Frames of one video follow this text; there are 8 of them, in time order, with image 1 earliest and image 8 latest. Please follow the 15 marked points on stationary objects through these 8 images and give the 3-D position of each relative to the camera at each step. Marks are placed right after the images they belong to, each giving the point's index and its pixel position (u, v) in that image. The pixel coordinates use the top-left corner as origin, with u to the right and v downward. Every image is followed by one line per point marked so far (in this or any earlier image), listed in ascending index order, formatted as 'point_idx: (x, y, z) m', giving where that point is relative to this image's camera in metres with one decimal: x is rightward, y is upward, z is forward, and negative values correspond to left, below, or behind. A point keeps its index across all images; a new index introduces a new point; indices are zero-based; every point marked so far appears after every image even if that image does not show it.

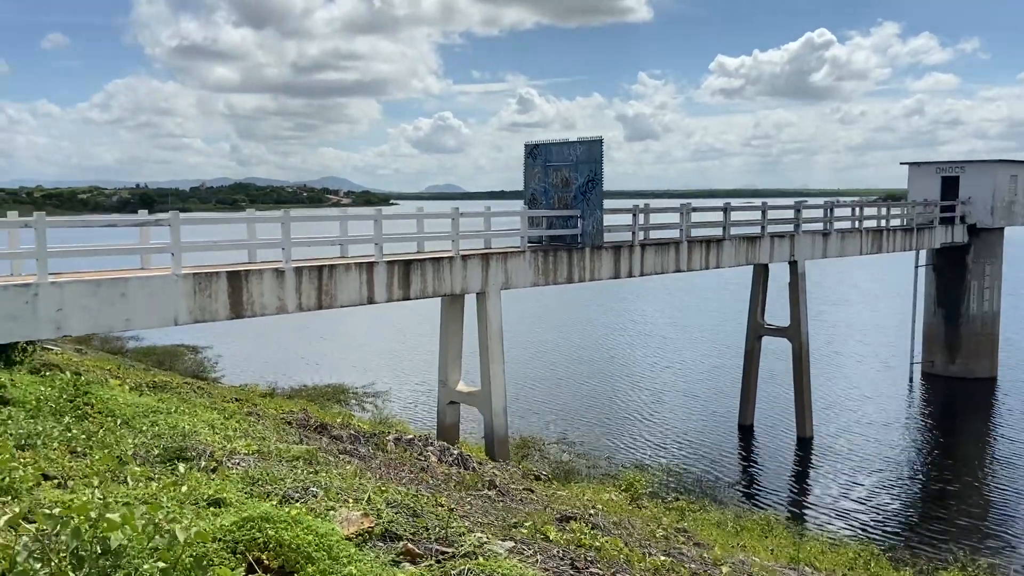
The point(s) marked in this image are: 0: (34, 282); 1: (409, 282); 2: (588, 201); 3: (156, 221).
0: (-7.4, +0.1, +11.9) m
1: (-2.1, +0.1, +15.9) m
2: (+1.8, +2.1, +18.5) m
3: (-6.1, +1.1, +13.1) m
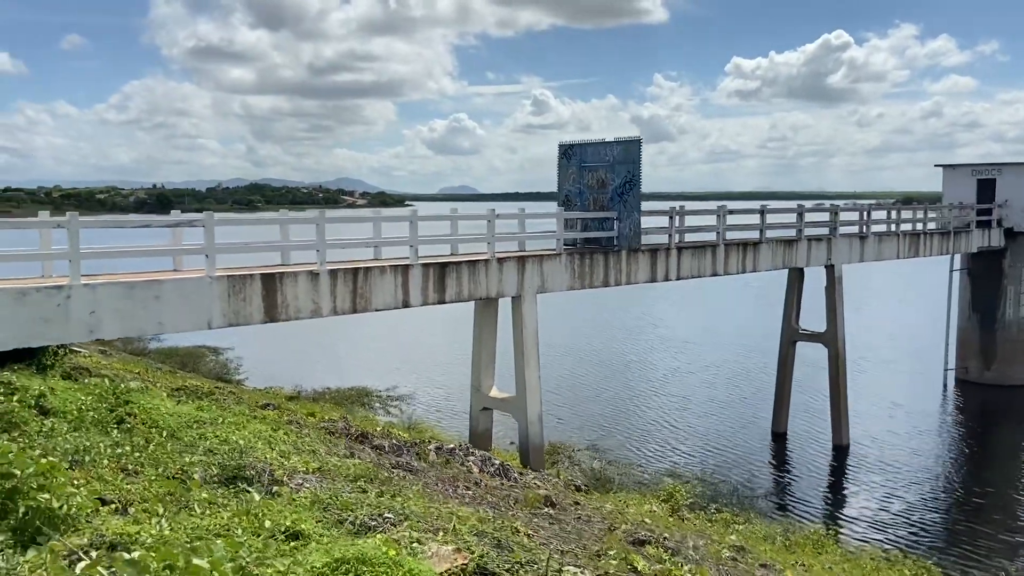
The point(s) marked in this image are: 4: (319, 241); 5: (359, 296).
0: (-6.7, 0.0, +11.5) m
1: (-1.4, 0.0, +15.5) m
2: (+2.6, +2.0, +18.0) m
3: (-5.3, +1.1, +12.8) m
4: (-3.5, +0.9, +14.0) m
5: (-2.9, -0.2, +14.4) m
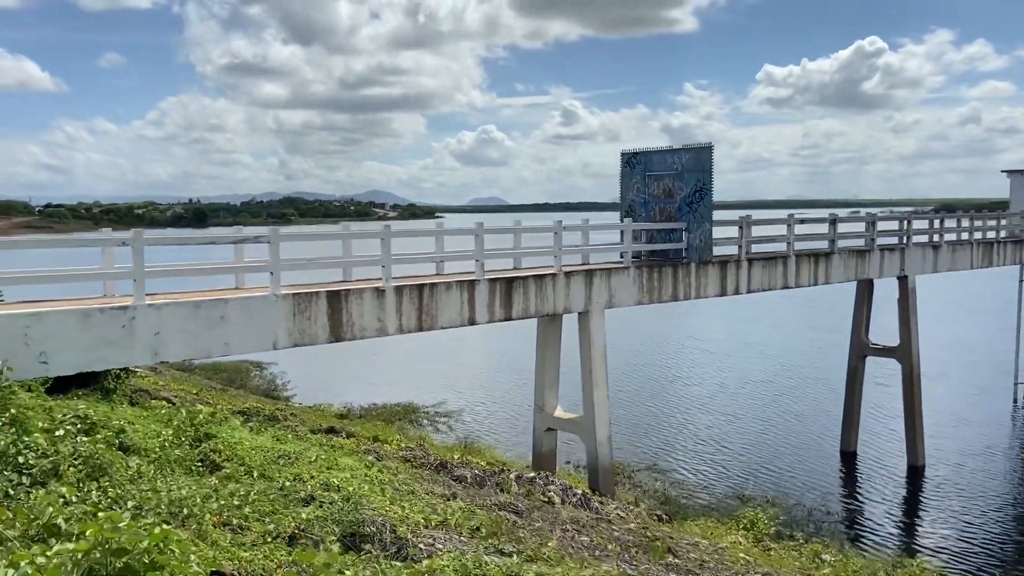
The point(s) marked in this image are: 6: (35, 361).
0: (-5.5, -0.2, +11.0) m
1: (0.0, -0.3, +14.8) m
2: (+4.1, +1.7, +17.2) m
3: (-4.1, +0.8, +12.2) m
4: (-2.2, +0.6, +13.4) m
5: (-1.6, -0.5, +13.7) m
6: (-6.4, -1.0, +10.3) m
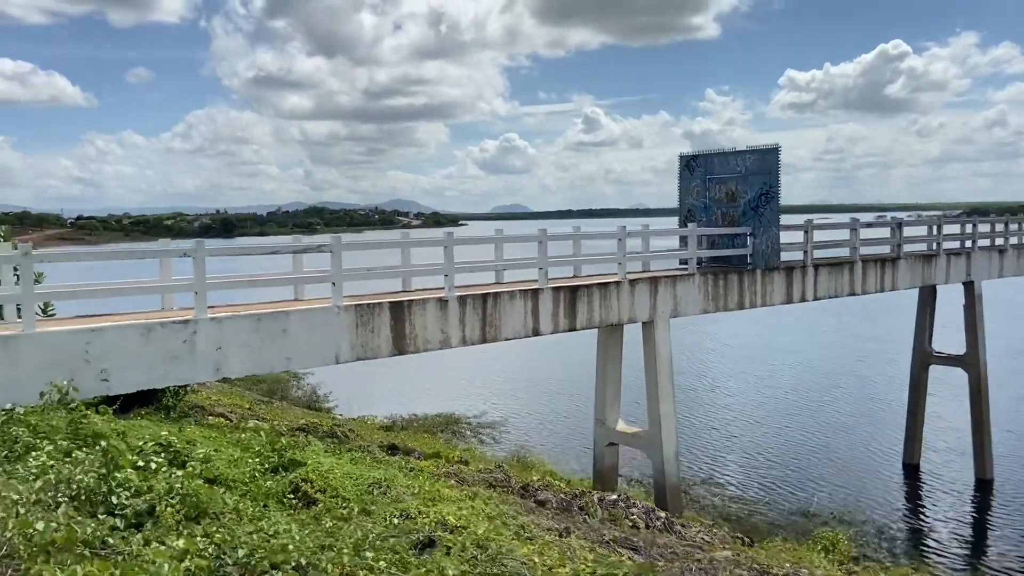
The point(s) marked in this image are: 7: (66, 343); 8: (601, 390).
0: (-4.4, -0.4, +10.5) m
1: (+1.2, -0.4, +14.1) m
2: (+5.3, +1.5, +16.4) m
3: (-3.0, +0.6, +11.7) m
4: (-1.1, +0.4, +12.8) m
5: (-0.4, -0.6, +13.1) m
6: (-5.3, -1.2, +9.8) m
7: (-5.6, -0.7, +9.6) m
8: (+1.9, -2.2, +16.2) m
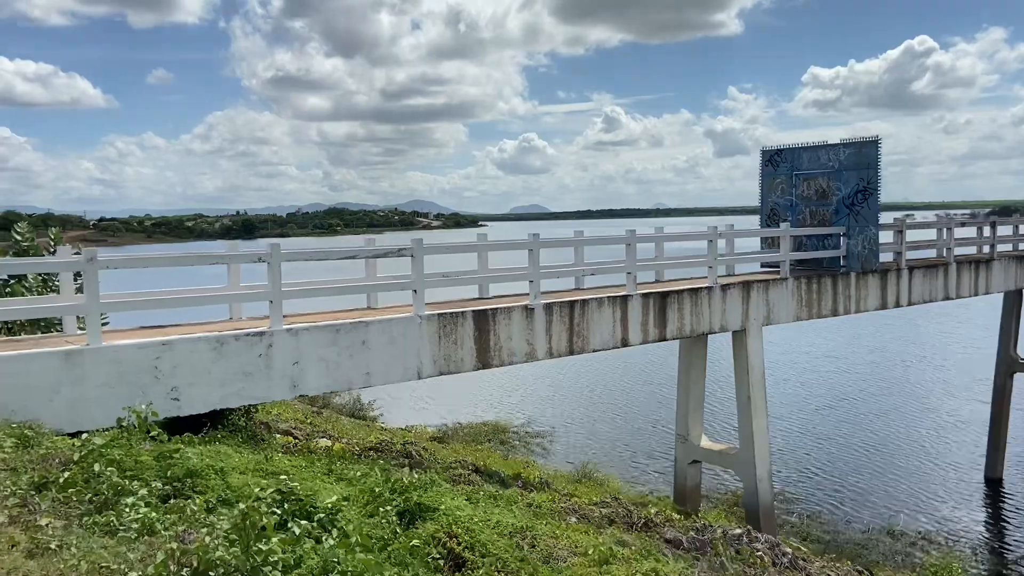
0: (-3.0, -0.5, +9.5) m
1: (+2.6, -0.5, +13.0) m
2: (+6.8, +1.4, +15.2) m
3: (-1.6, +0.5, +10.6) m
4: (+0.3, +0.3, +11.7) m
5: (+1.0, -0.7, +12.0) m
6: (-4.0, -1.3, +8.8) m
7: (-4.2, -0.8, +8.6) m
8: (+3.4, -2.3, +15.1) m
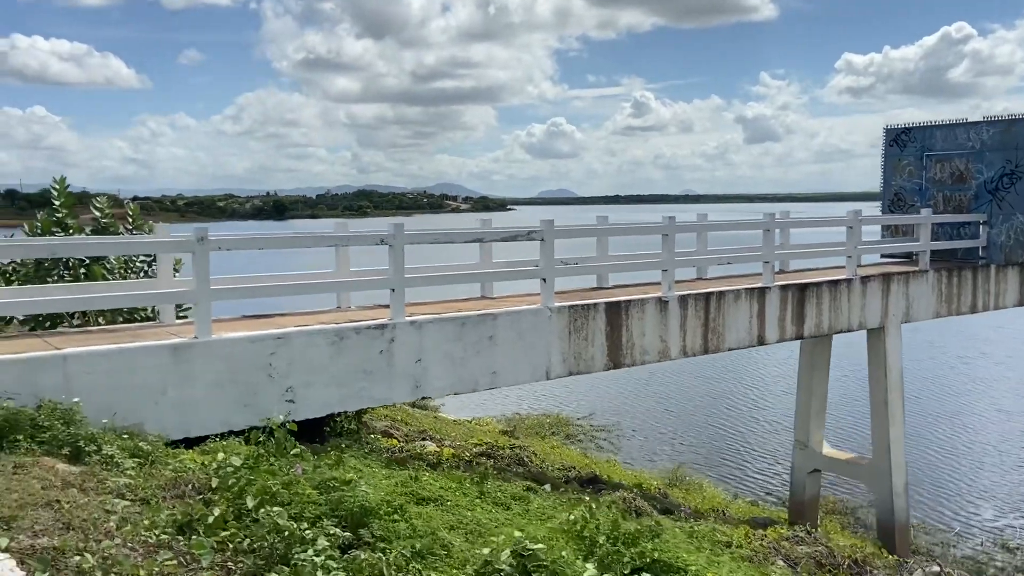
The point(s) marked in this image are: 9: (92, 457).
0: (-1.3, -0.4, +8.3) m
1: (+4.4, -0.4, +11.6) m
2: (+8.7, +1.5, +13.6) m
3: (+0.2, +0.7, +9.3) m
4: (+2.1, +0.4, +10.4) m
5: (+2.8, -0.6, +10.6) m
6: (-2.3, -1.1, +7.7) m
7: (-2.6, -0.6, +7.4) m
8: (+5.2, -2.1, +13.7) m
9: (-3.0, -1.2, +5.5) m
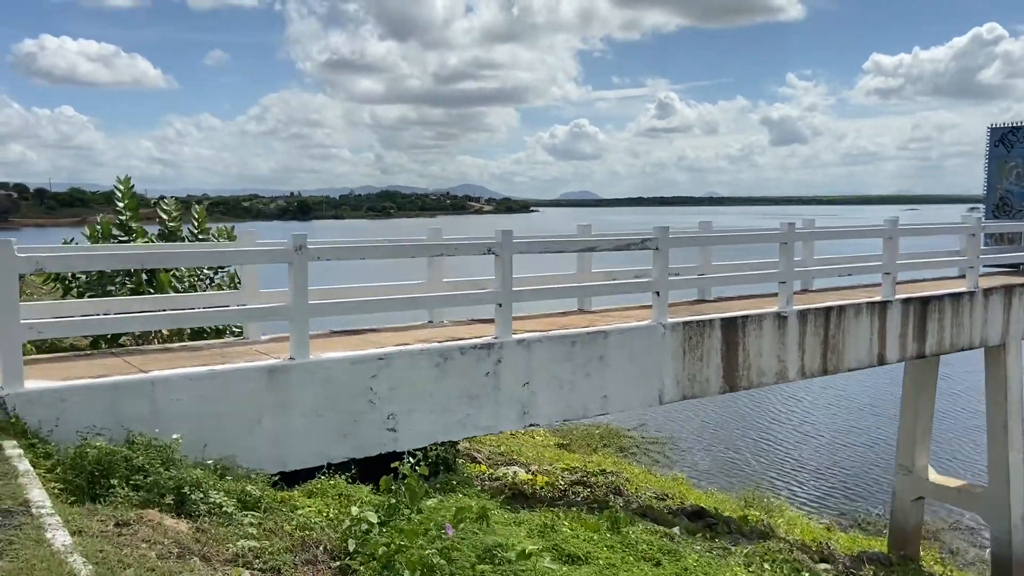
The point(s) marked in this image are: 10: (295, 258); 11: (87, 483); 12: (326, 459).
0: (-0.1, -0.5, +7.4) m
1: (+5.7, -0.6, +10.6) m
2: (+10.0, +1.3, +12.5) m
3: (+1.4, +0.5, +8.4) m
4: (+3.3, +0.3, +9.4) m
5: (+4.0, -0.8, +9.7) m
6: (-1.2, -1.2, +6.8) m
7: (-1.4, -0.8, +6.6) m
8: (+6.5, -2.3, +12.6) m
9: (-1.9, -1.3, +4.7) m
10: (-1.8, +0.2, +6.3) m
11: (-2.6, -1.2, +4.6) m
12: (-1.6, -1.5, +6.6) m
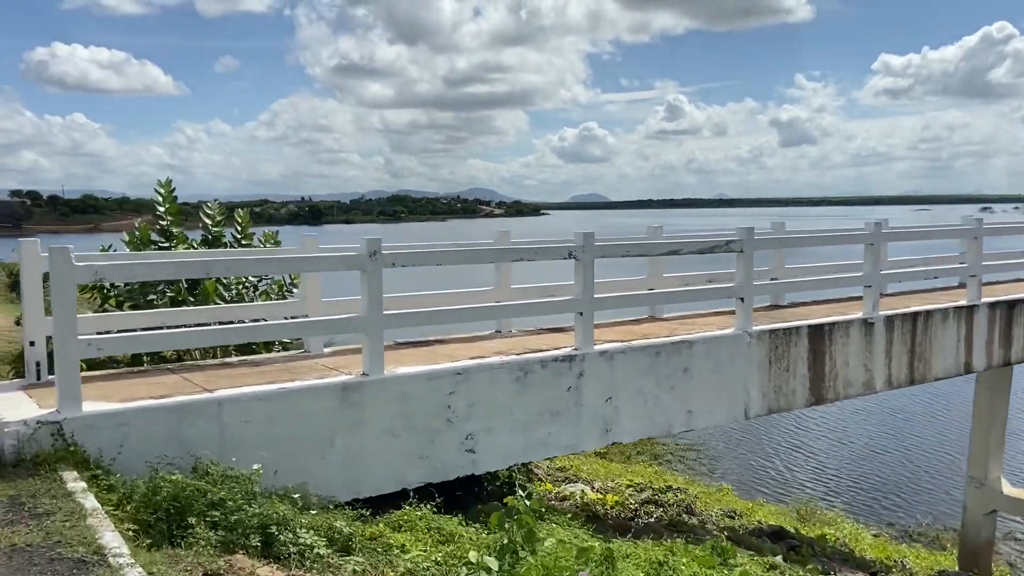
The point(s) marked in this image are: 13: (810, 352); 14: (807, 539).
0: (+0.6, -0.6, +6.8) m
1: (+6.4, -0.6, +9.9) m
2: (+10.8, +1.3, +11.8) m
3: (+2.1, +0.5, +7.8) m
4: (+4.1, +0.2, +8.8) m
5: (+4.8, -0.8, +9.0) m
6: (-0.4, -1.3, +6.2) m
7: (-0.7, -0.8, +6.0) m
8: (+7.3, -2.4, +12.0) m
9: (-1.2, -1.4, +4.1) m
10: (-1.1, +0.2, +5.8) m
11: (-1.8, -1.2, +4.0) m
12: (-0.9, -1.5, +6.0) m
13: (+3.2, -0.7, +8.2) m
14: (+3.6, -3.0, +9.5) m
